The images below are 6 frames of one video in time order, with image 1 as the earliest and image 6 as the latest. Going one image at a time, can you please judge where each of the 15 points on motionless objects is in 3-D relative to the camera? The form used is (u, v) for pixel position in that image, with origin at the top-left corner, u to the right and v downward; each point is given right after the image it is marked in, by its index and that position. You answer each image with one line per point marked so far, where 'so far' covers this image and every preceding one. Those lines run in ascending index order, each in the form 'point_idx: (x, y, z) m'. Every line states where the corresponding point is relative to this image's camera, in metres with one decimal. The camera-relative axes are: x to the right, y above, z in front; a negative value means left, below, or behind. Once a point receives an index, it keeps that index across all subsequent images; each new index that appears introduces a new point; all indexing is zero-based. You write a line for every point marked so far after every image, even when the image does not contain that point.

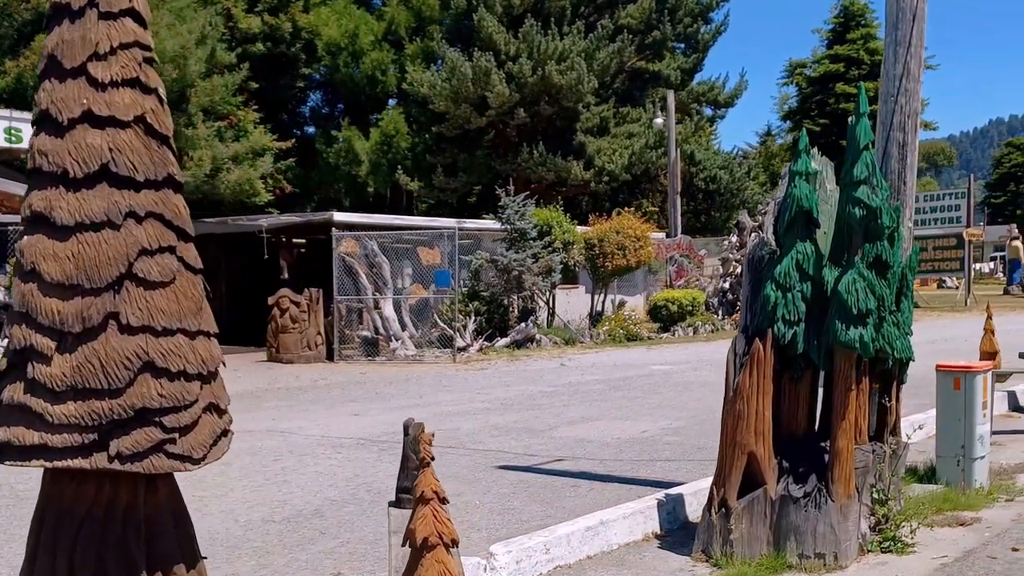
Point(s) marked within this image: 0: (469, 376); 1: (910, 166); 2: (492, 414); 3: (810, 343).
0: (-0.7, -1.4, +16.0) m
1: (+2.7, +0.8, +6.7) m
2: (-0.2, -1.5, +11.7) m
3: (+1.7, -0.3, +5.8) m
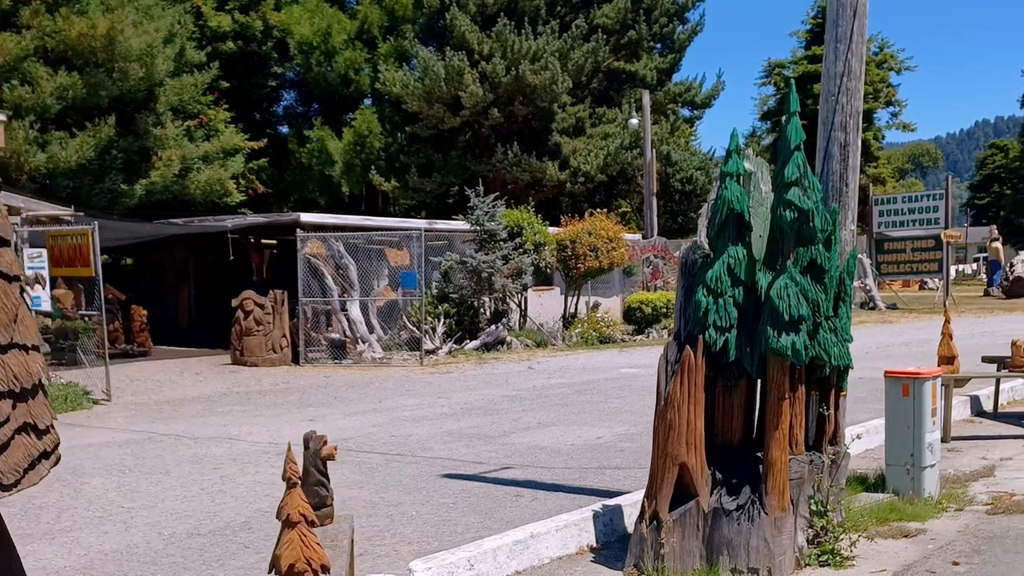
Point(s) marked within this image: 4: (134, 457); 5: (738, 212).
0: (-1.3, -1.5, +15.8) m
1: (+2.3, +0.8, +6.5) m
2: (-0.7, -1.5, +11.5) m
3: (+1.3, -0.4, +5.6) m
4: (-3.6, -1.6, +9.4) m
5: (+1.3, +0.4, +5.5) m
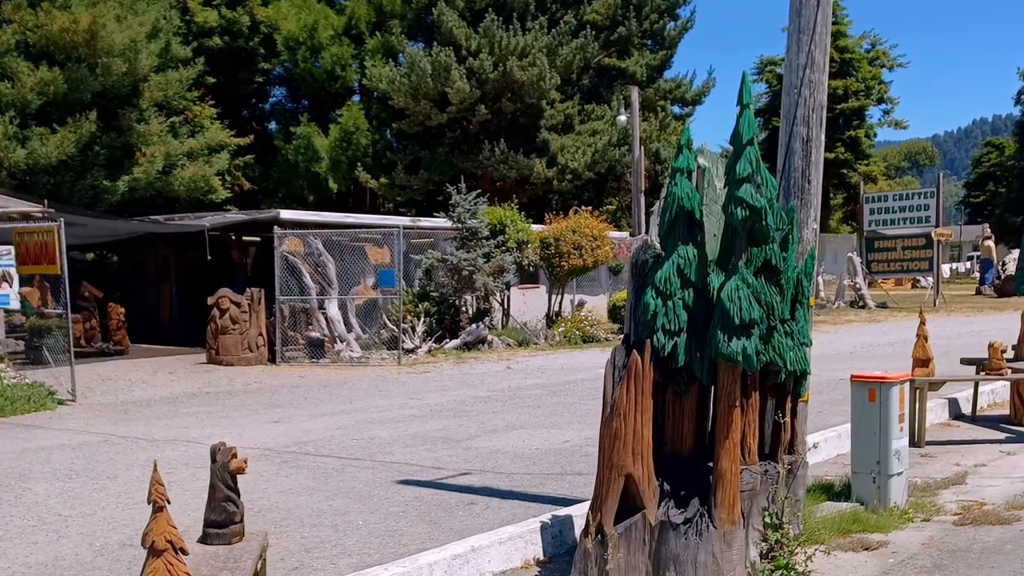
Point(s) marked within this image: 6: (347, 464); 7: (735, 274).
0: (-1.7, -1.5, +15.6) m
1: (+1.9, +0.8, +6.3) m
2: (-1.1, -1.5, +11.2) m
3: (+1.0, -0.4, +5.3) m
4: (-4.0, -1.6, +9.1) m
5: (+0.9, +0.4, +5.3) m
6: (-1.5, -1.6, +8.8) m
7: (+1.2, +0.1, +5.2) m
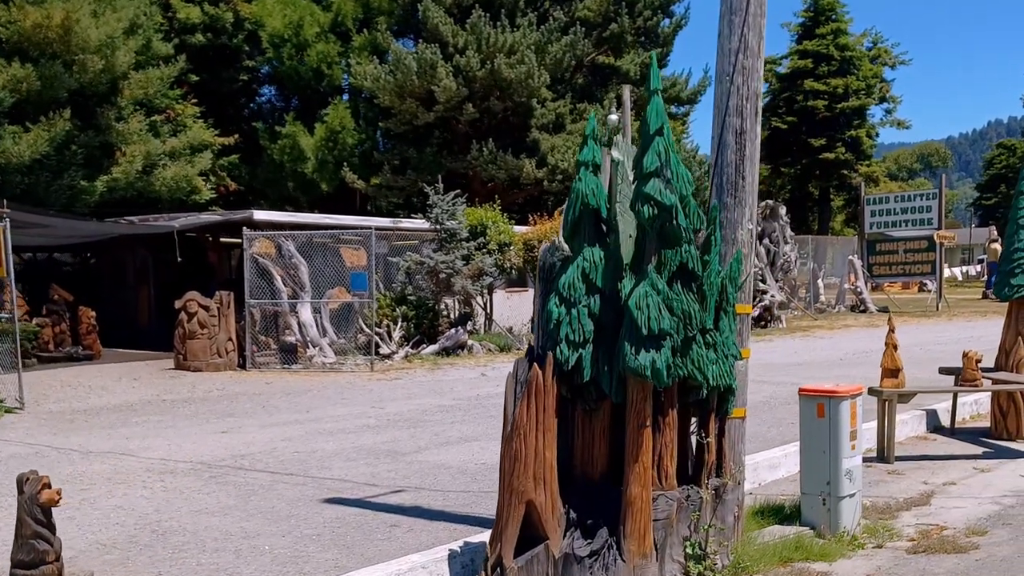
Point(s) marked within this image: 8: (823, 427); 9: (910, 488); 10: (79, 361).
0: (-2.1, -1.5, +15.1) m
1: (+1.4, +0.8, +5.7) m
2: (-1.6, -1.6, +10.7) m
3: (+0.4, -0.4, +4.8) m
4: (-4.5, -1.7, +8.6) m
5: (+0.4, +0.4, +4.7) m
6: (-2.0, -1.6, +8.3) m
7: (+0.6, 0.0, +4.7) m
8: (+2.0, -0.9, +6.4) m
9: (+3.1, -1.6, +7.7) m
10: (-8.2, -1.4, +18.7) m
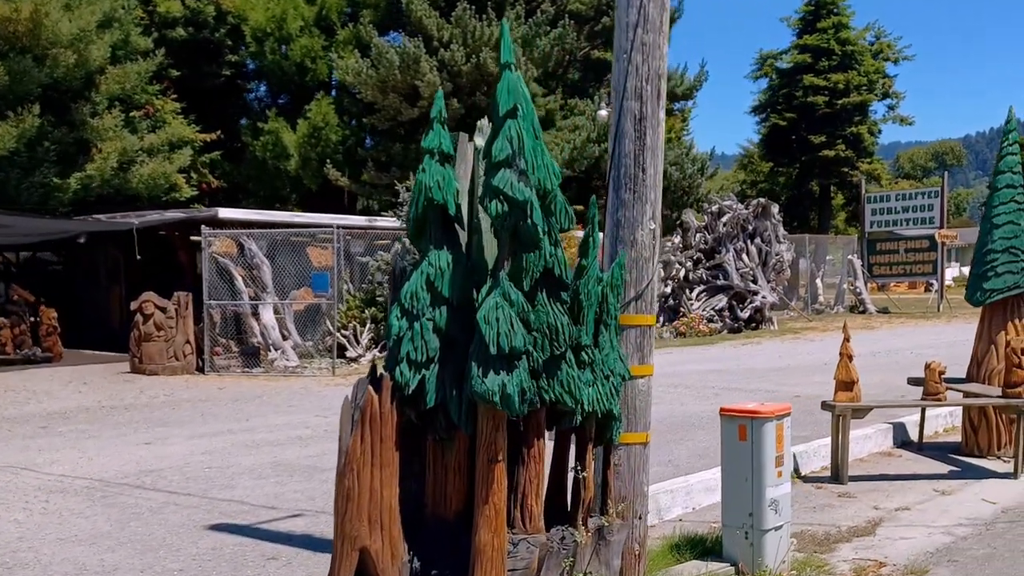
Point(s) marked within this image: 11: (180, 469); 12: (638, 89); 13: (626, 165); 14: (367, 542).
0: (-2.7, -1.5, +14.4) m
1: (+0.7, +0.7, +5.0) m
2: (-2.2, -1.6, +10.0) m
3: (-0.3, -0.4, +4.1) m
4: (-5.1, -1.7, +8.0) m
5: (-0.3, +0.3, +4.0) m
6: (-2.6, -1.6, +7.6) m
7: (-0.1, 0.0, +4.0) m
8: (+1.4, -0.9, +5.7) m
9: (+2.5, -1.6, +7.0) m
10: (-8.8, -1.4, +18.1) m
11: (-3.0, -1.6, +8.8) m
12: (+0.6, +1.0, +5.0) m
13: (+0.6, +0.6, +5.0) m
14: (-0.6, -1.0, +4.0) m
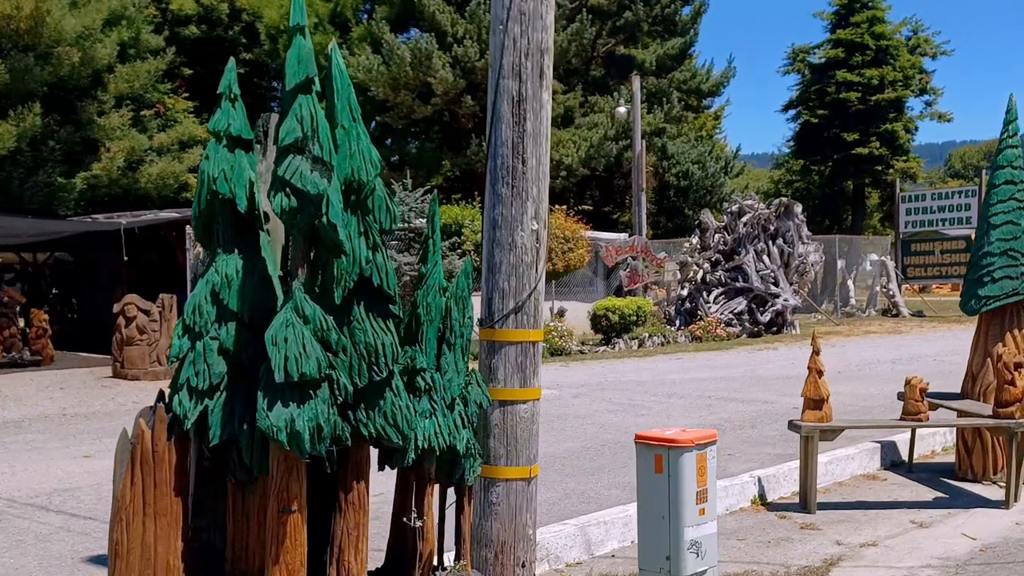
0: (-2.9, -1.6, +13.8) m
1: (+0.1, +0.7, +4.3) m
2: (-2.6, -1.6, +9.4) m
3: (-0.9, -0.5, +3.4) m
4: (-5.6, -1.7, +7.5) m
5: (-1.0, +0.3, +3.4) m
6: (-3.1, -1.7, +7.0) m
7: (-0.7, 0.0, +3.3) m
8: (+0.8, -1.0, +4.9) m
9: (+1.9, -1.7, +6.2) m
10: (-8.8, -1.4, +17.8) m
11: (-3.4, -1.7, +8.2) m
12: (0.0, +1.0, +4.2) m
13: (-0.1, +0.6, +4.3) m
14: (-1.3, -1.1, +3.3) m
